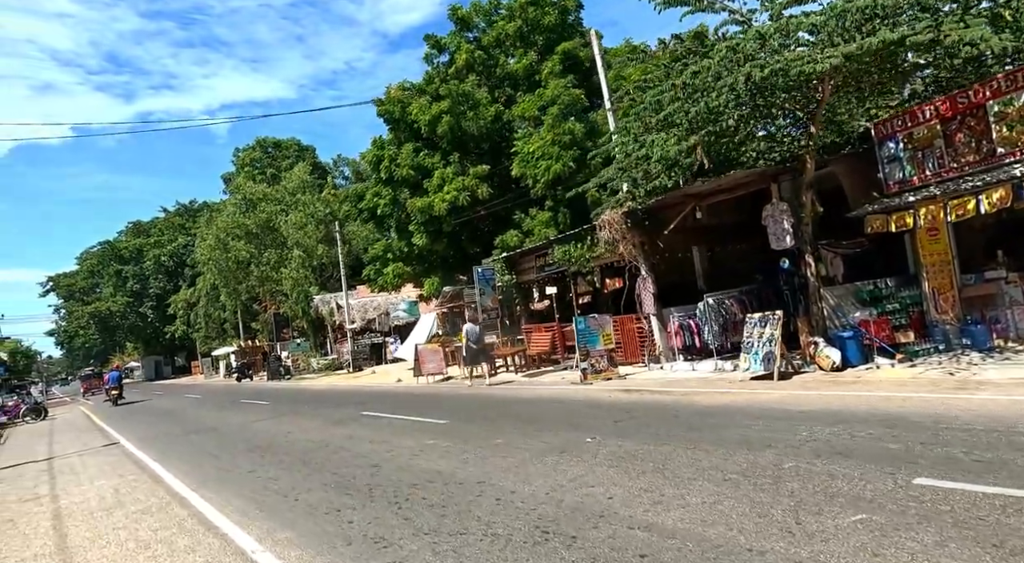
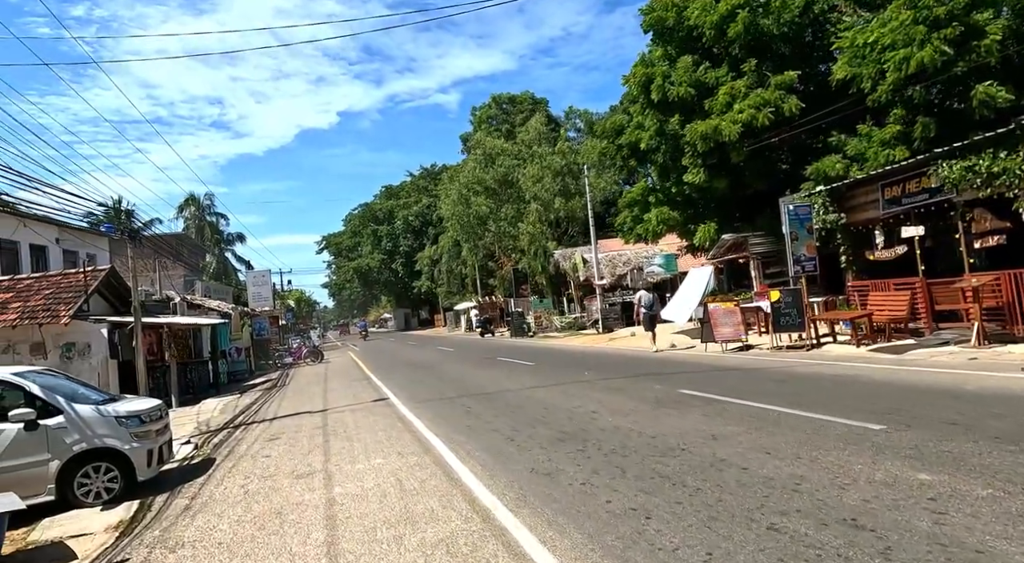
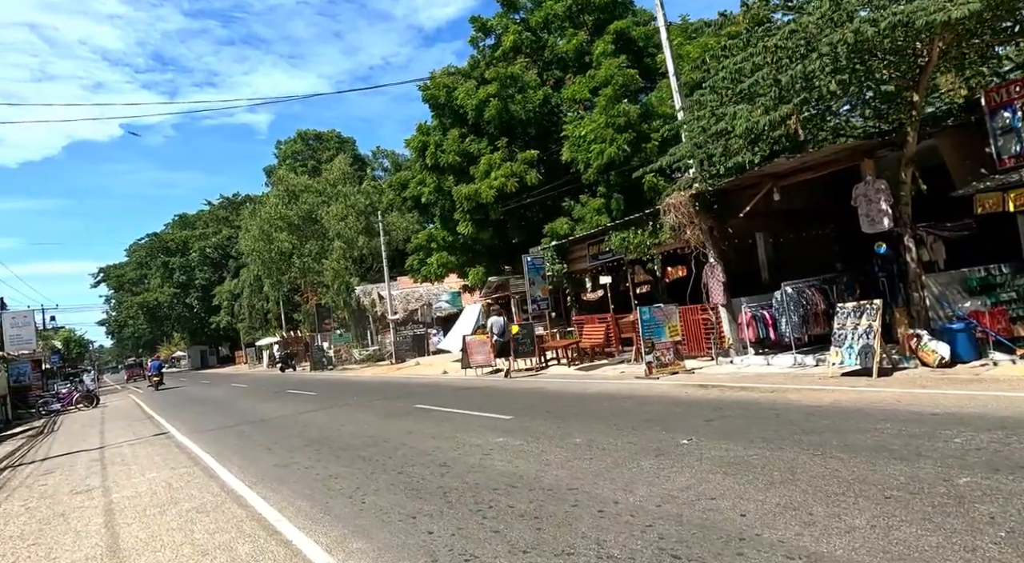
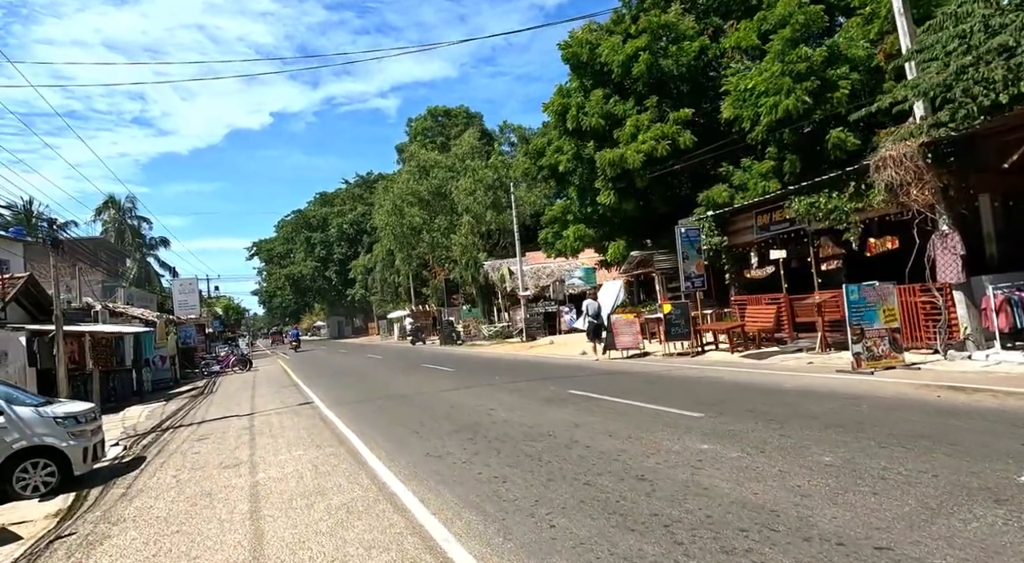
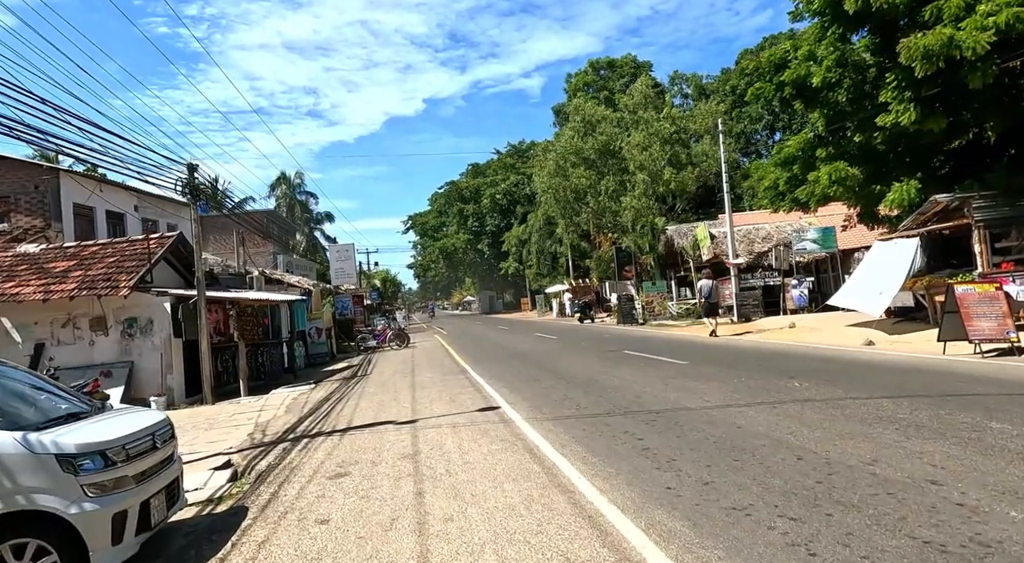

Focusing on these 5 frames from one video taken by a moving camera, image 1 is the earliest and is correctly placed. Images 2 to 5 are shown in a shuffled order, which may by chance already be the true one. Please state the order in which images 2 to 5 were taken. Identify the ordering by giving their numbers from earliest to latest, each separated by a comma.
3, 4, 2, 5
